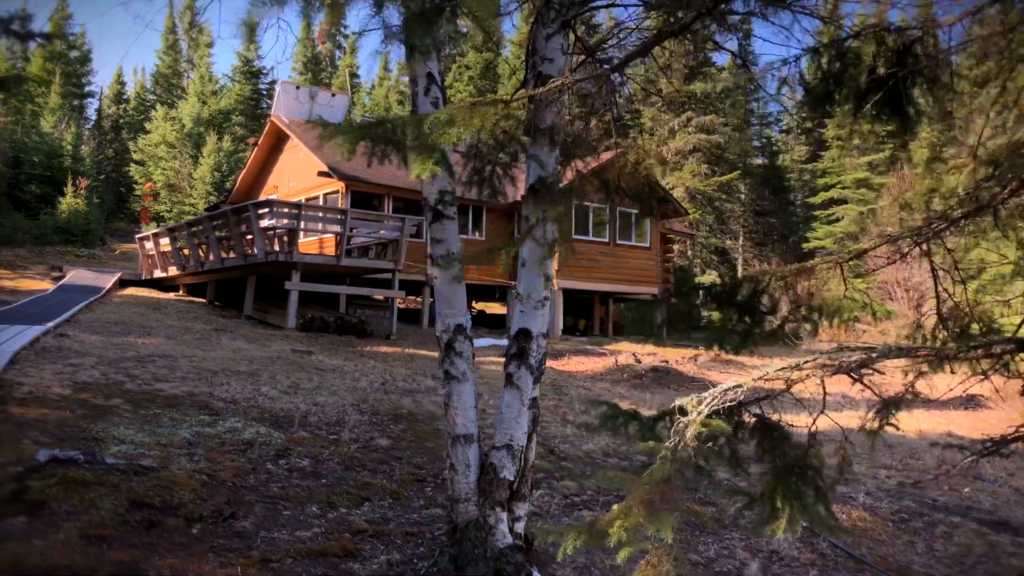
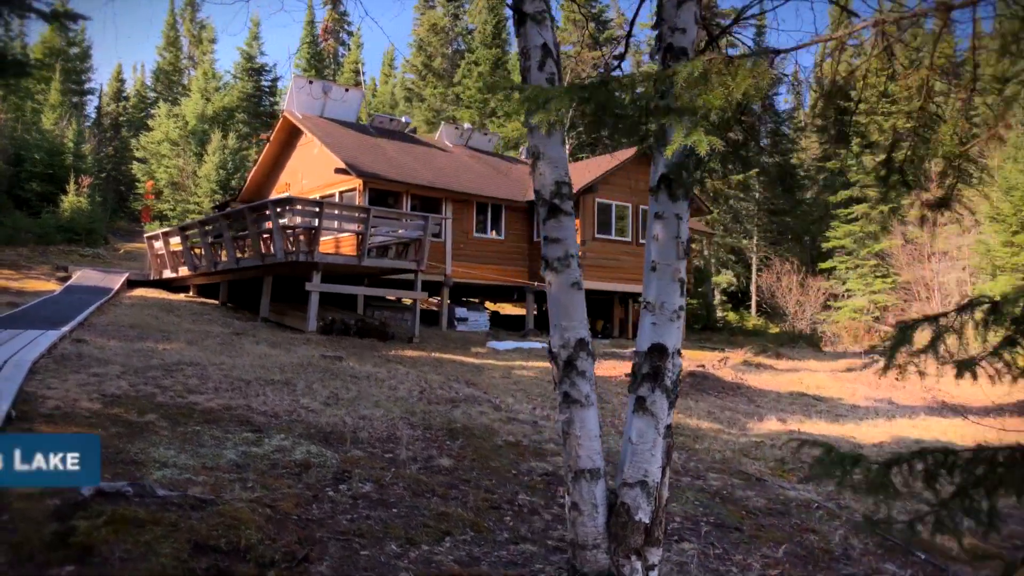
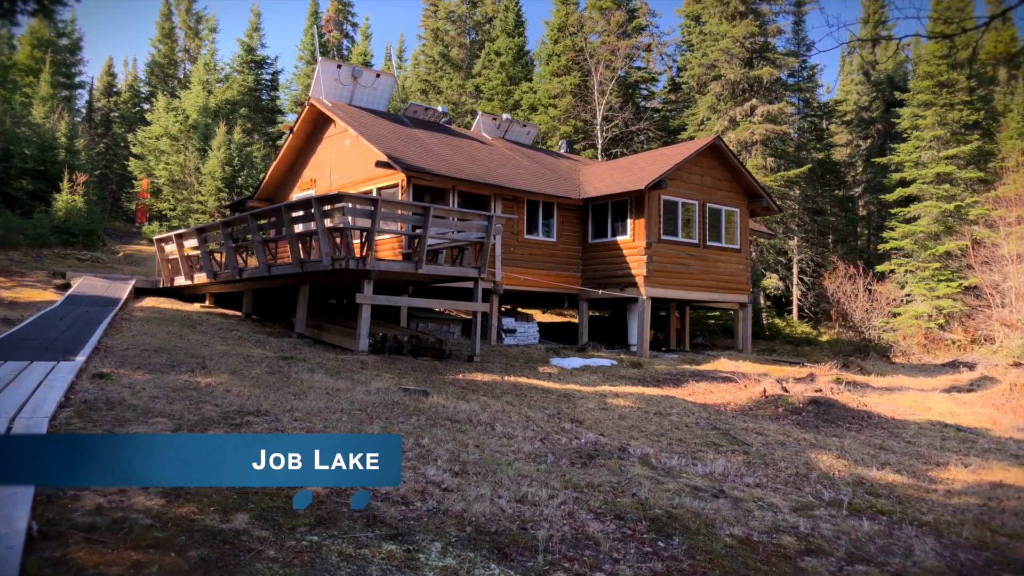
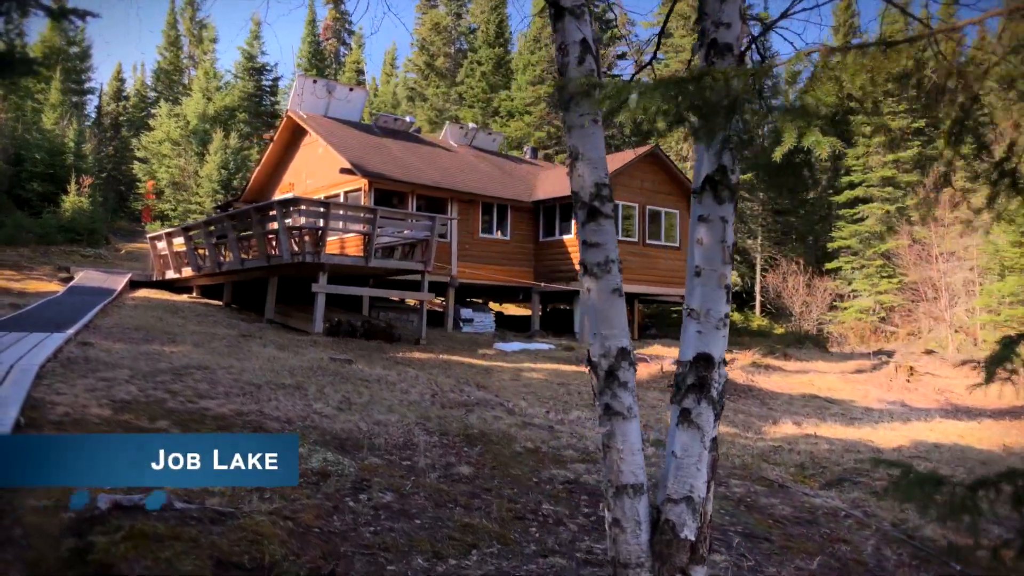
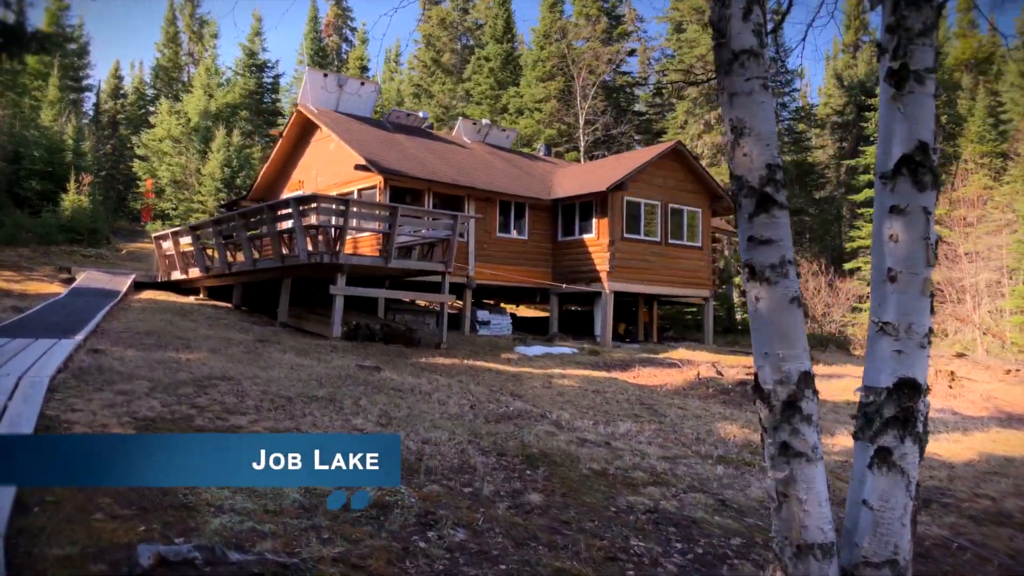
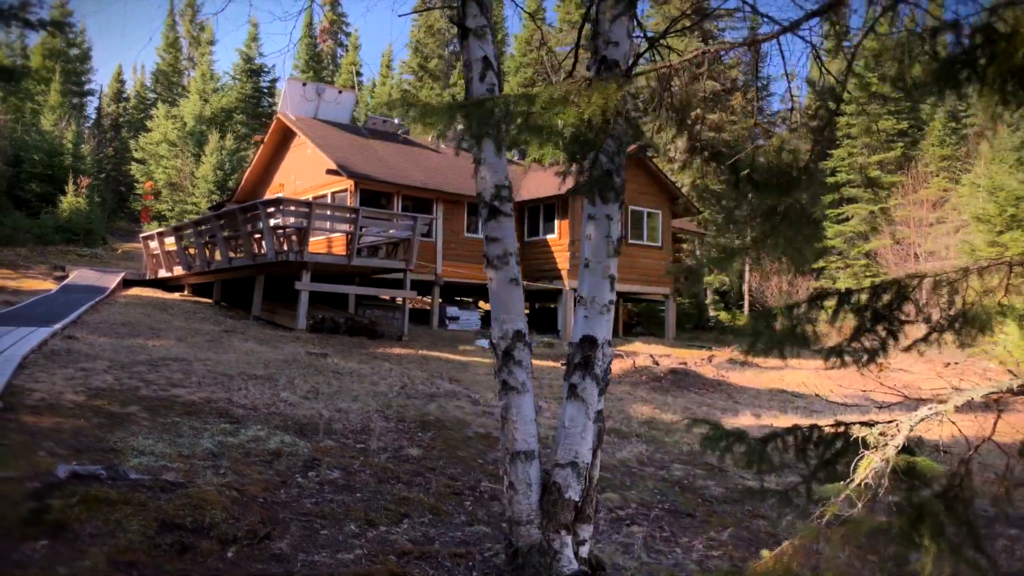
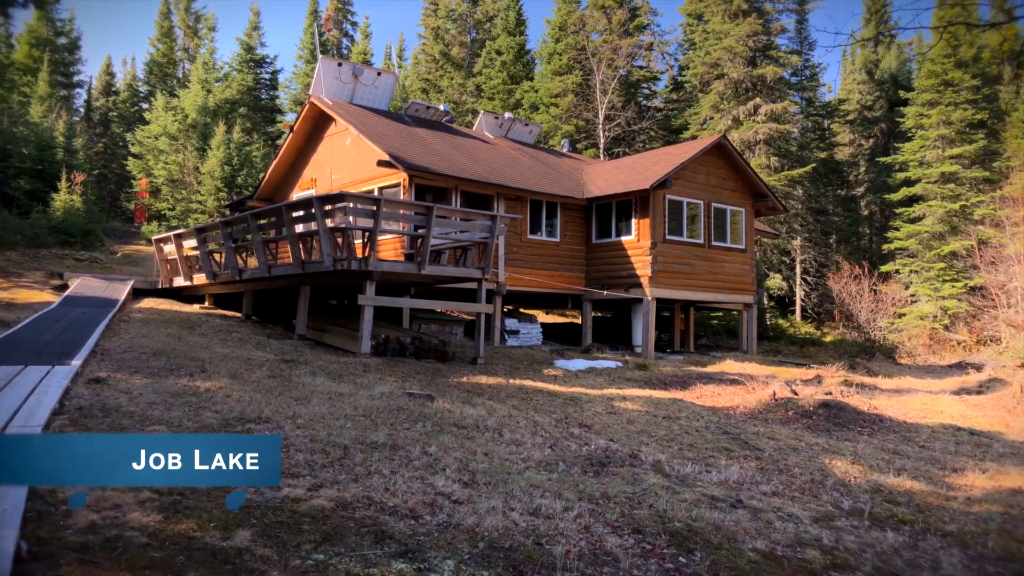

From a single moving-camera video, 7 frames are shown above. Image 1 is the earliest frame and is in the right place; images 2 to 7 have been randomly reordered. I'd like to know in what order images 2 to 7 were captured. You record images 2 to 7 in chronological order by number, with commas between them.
6, 2, 4, 5, 3, 7
